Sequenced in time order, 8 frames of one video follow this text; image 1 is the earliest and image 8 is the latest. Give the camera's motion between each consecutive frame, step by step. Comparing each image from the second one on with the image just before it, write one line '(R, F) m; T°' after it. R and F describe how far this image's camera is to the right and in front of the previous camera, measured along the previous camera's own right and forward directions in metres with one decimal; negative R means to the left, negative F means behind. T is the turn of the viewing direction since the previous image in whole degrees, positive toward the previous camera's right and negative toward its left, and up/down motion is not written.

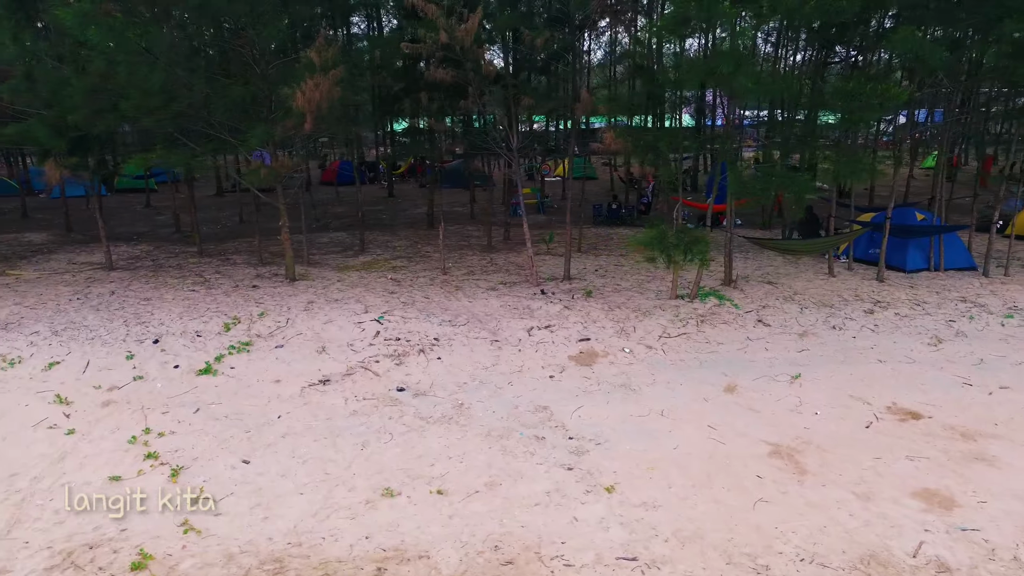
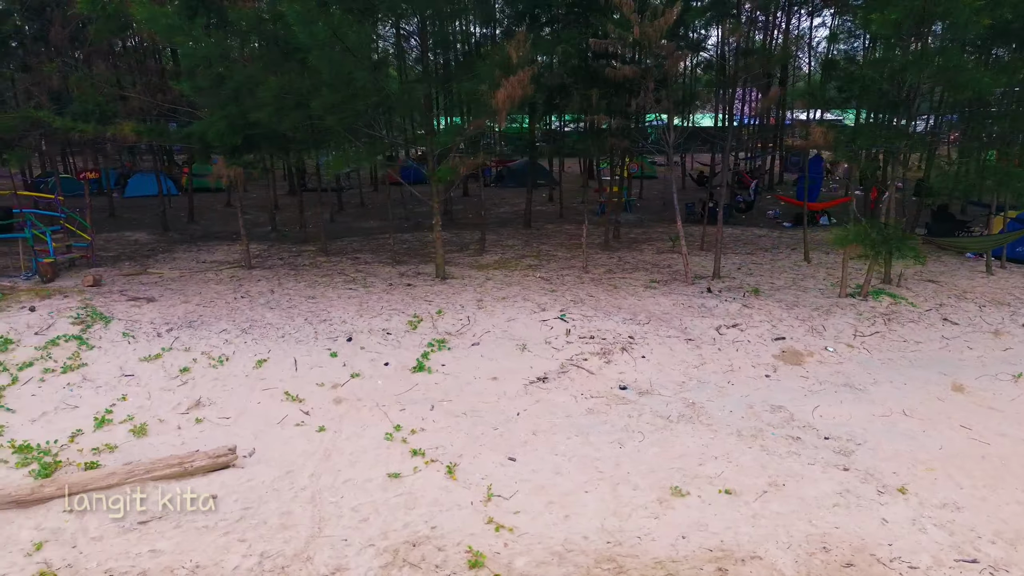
(-2.1, +0.1) m; -1°
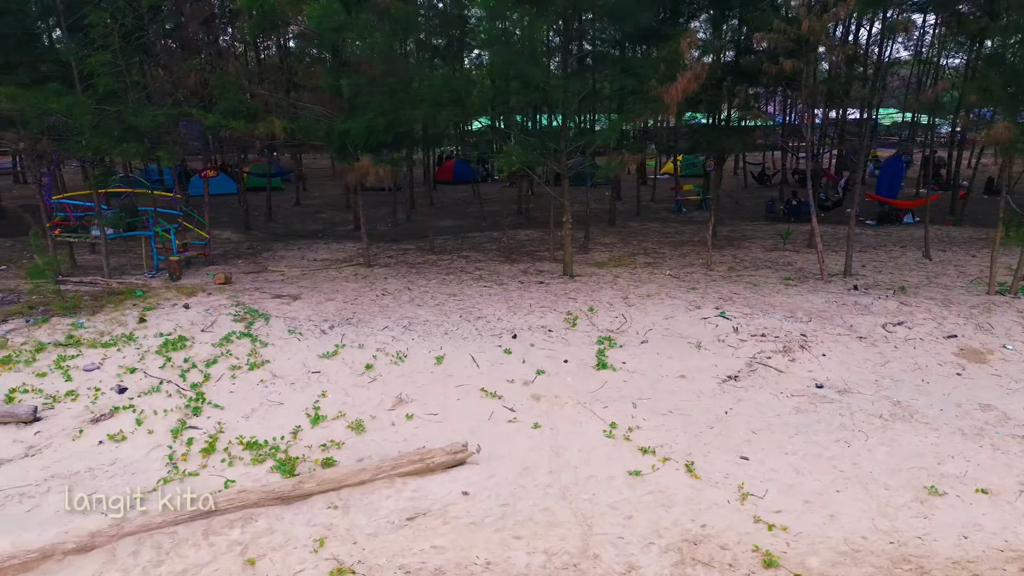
(-1.8, +0.1) m; -1°
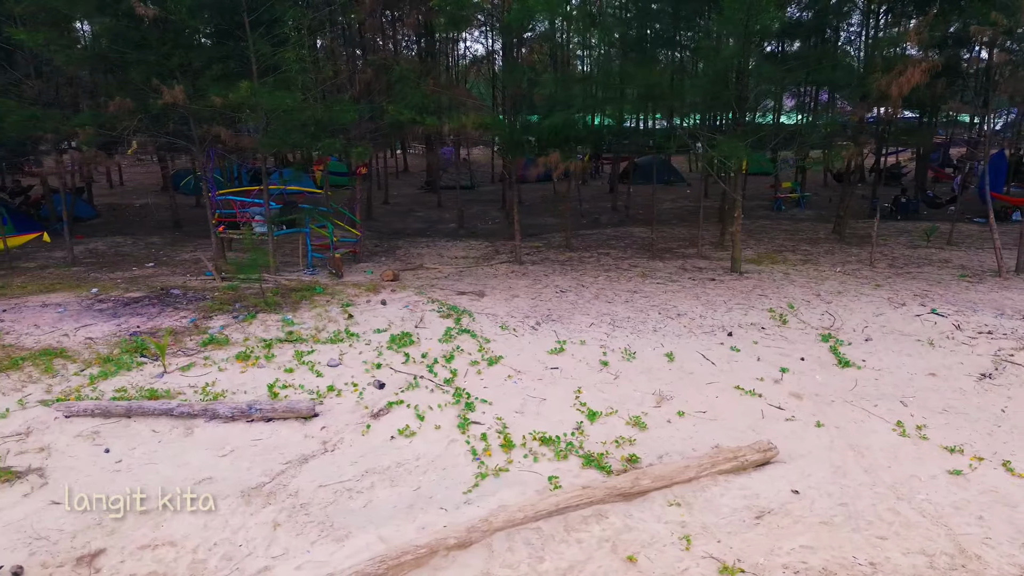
(-2.3, +0.1) m; -1°
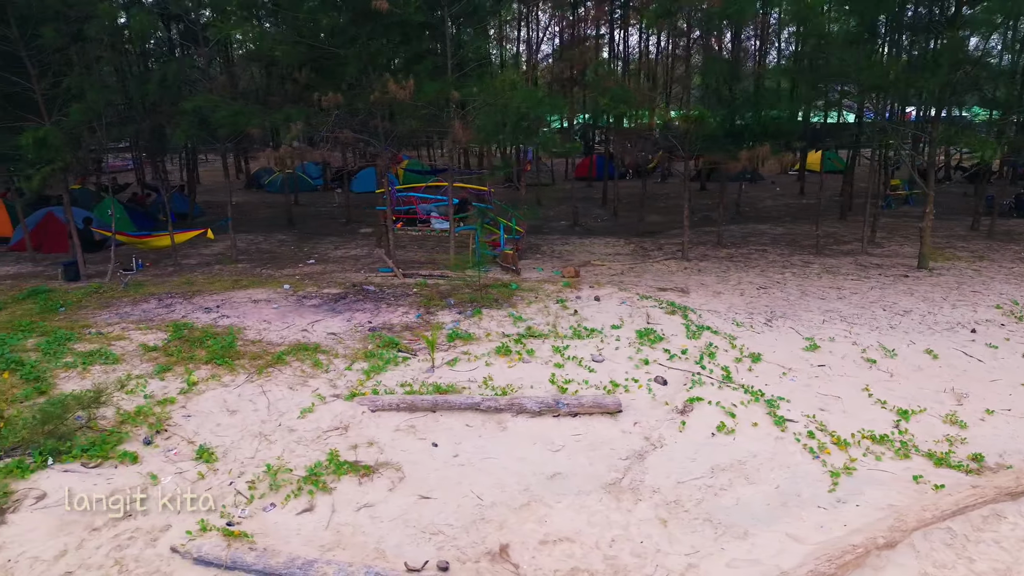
(-2.5, +0.1) m; -1°
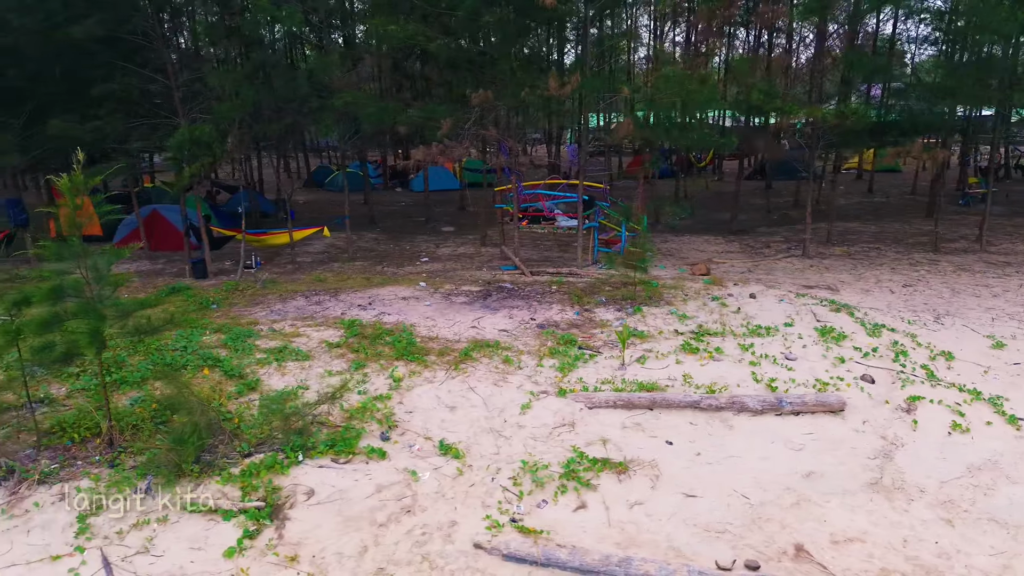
(-1.7, 0.0) m; -1°
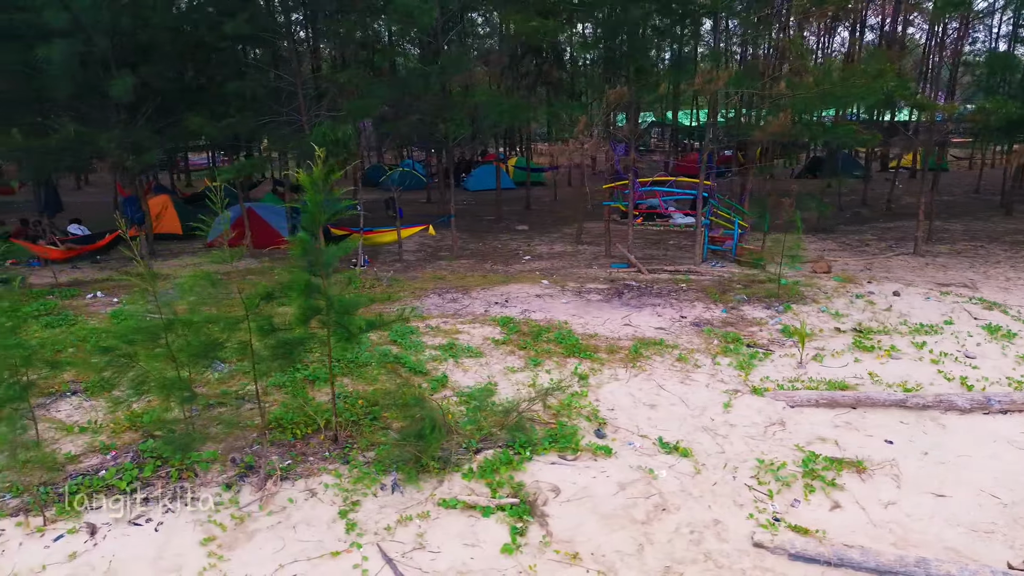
(-1.6, 0.0) m; -1°
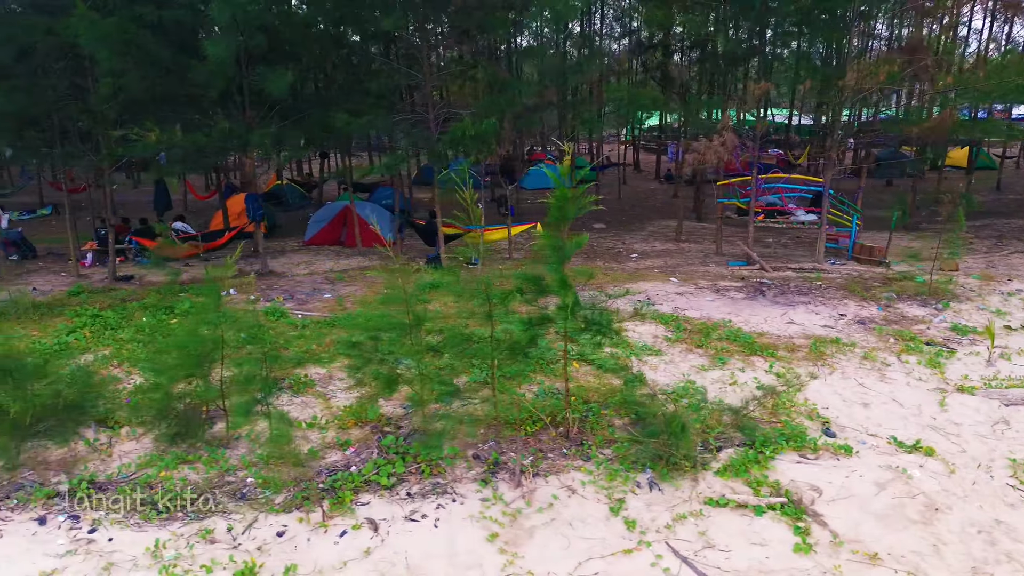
(-1.6, +0.1) m; -1°
